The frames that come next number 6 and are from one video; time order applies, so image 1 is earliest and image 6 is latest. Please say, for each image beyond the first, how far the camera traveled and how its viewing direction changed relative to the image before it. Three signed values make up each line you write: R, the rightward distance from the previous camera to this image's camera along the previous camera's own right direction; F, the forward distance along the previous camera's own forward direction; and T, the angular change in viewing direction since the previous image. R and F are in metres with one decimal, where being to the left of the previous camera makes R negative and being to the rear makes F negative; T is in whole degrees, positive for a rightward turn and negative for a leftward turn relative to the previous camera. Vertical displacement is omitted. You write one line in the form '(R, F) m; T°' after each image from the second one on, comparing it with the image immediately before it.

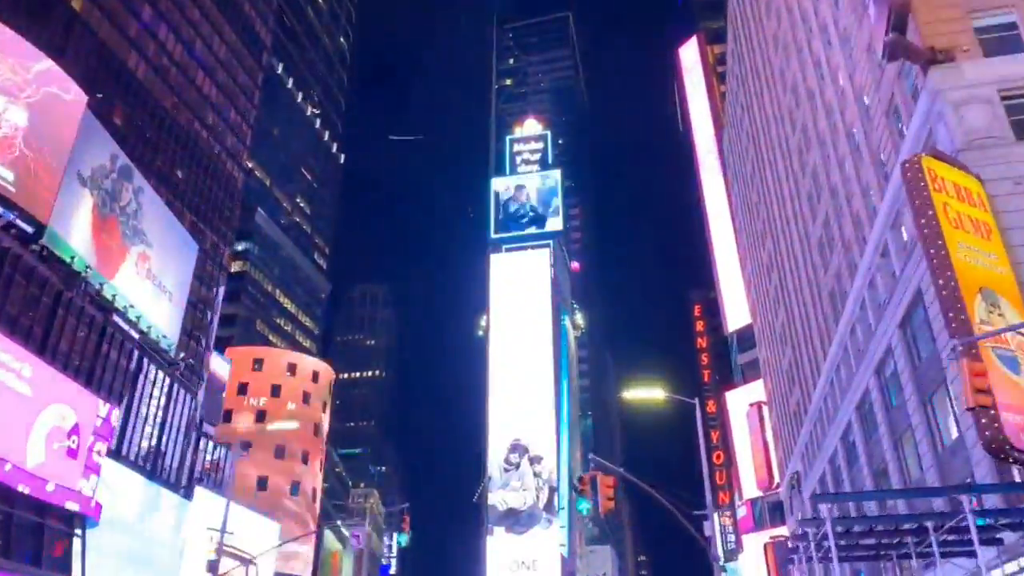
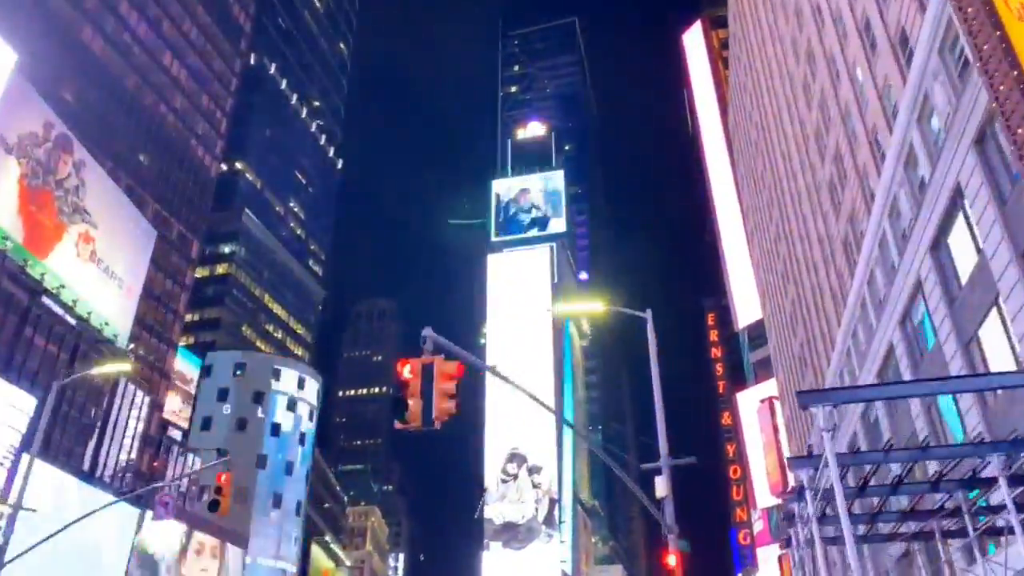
(+2.7, +6.0) m; -1°
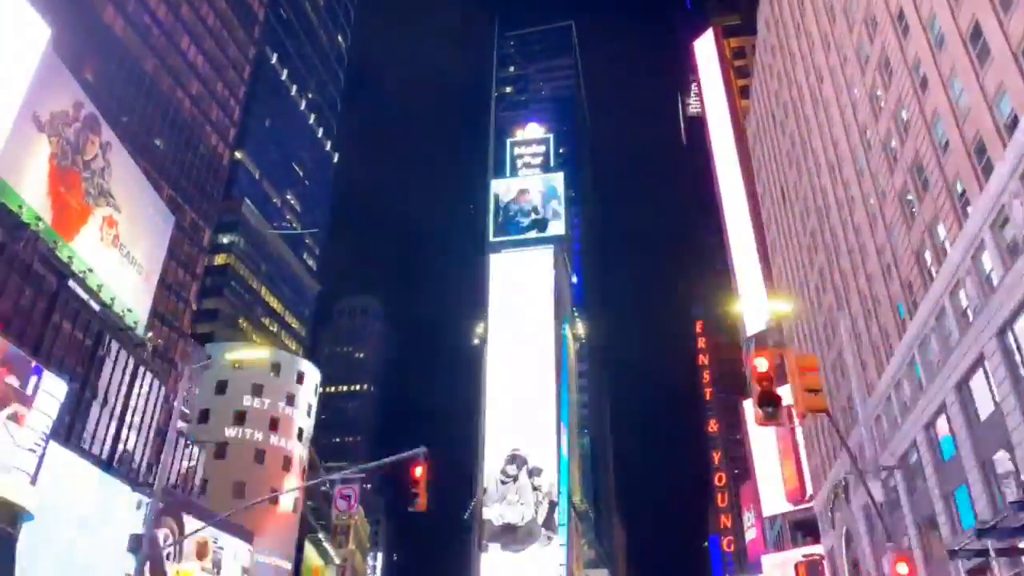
(-4.0, +0.6) m; +2°
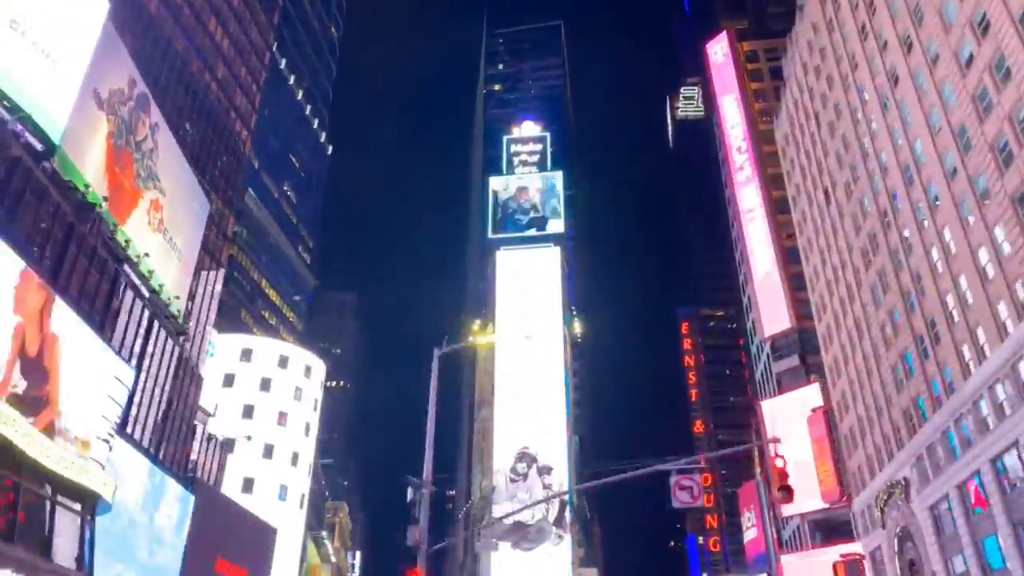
(-6.5, +0.9) m; +3°
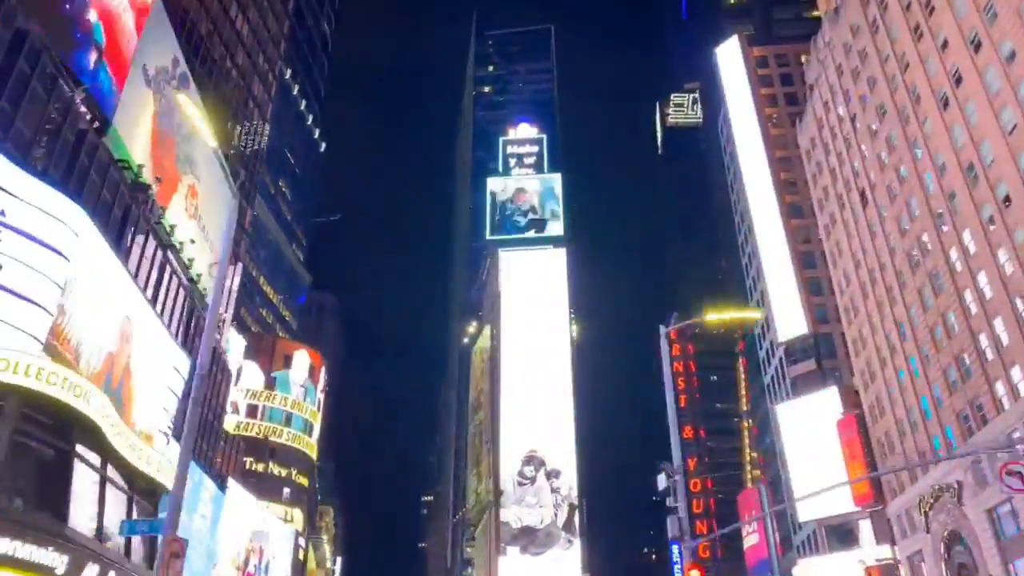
(-5.2, +1.5) m; +2°
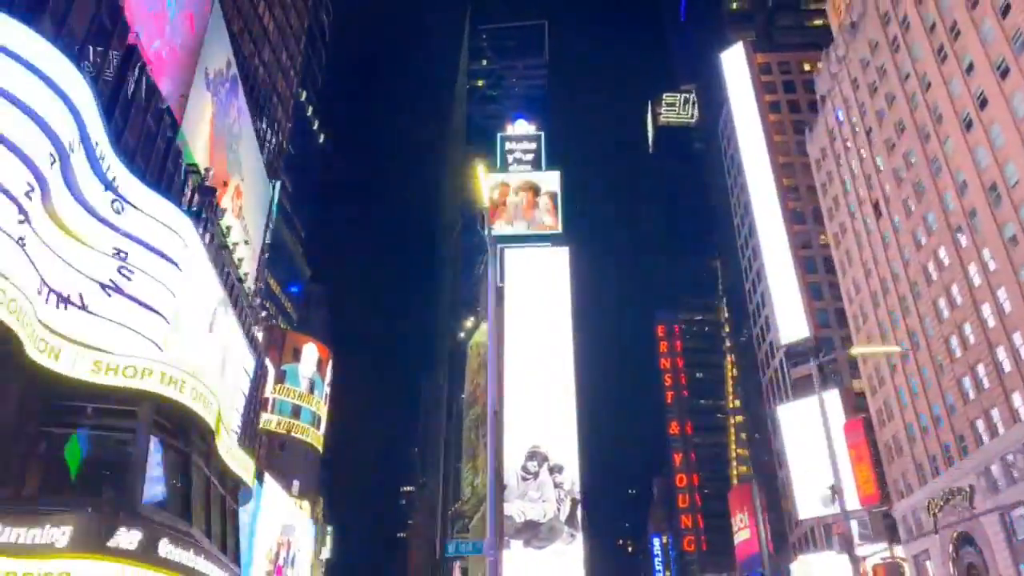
(-4.1, -1.3) m; +2°
